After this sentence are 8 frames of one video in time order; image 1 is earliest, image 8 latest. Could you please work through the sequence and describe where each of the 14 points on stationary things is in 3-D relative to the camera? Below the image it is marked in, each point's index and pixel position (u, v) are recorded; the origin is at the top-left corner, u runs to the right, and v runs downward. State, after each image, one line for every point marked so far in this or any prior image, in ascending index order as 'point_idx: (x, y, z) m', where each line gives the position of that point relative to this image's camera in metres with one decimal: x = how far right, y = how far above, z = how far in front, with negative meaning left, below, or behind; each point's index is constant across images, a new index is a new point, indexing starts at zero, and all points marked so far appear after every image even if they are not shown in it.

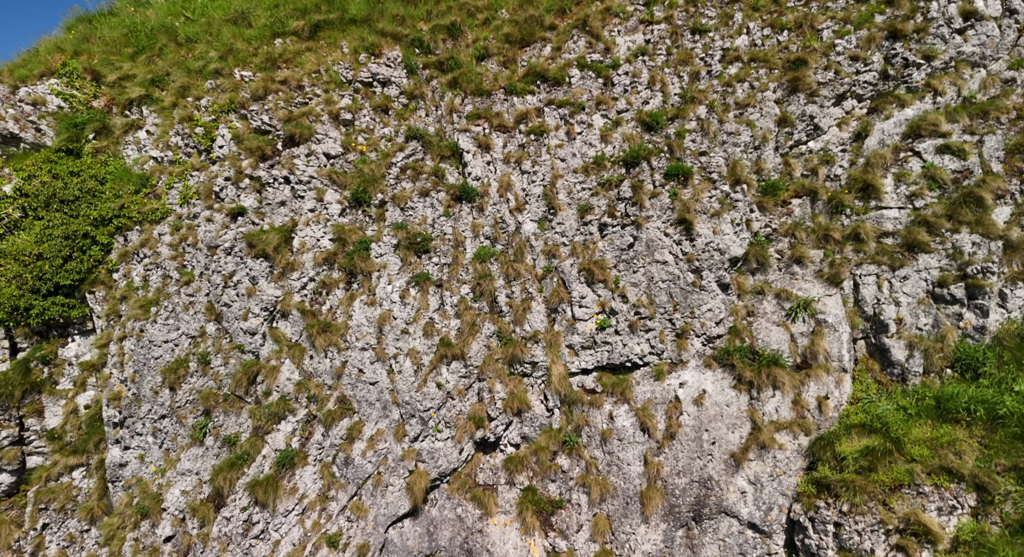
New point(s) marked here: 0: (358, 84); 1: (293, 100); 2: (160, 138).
0: (-3.9, +5.0, +13.8) m
1: (-5.5, +4.5, +13.6) m
2: (-9.2, +3.7, +14.2) m
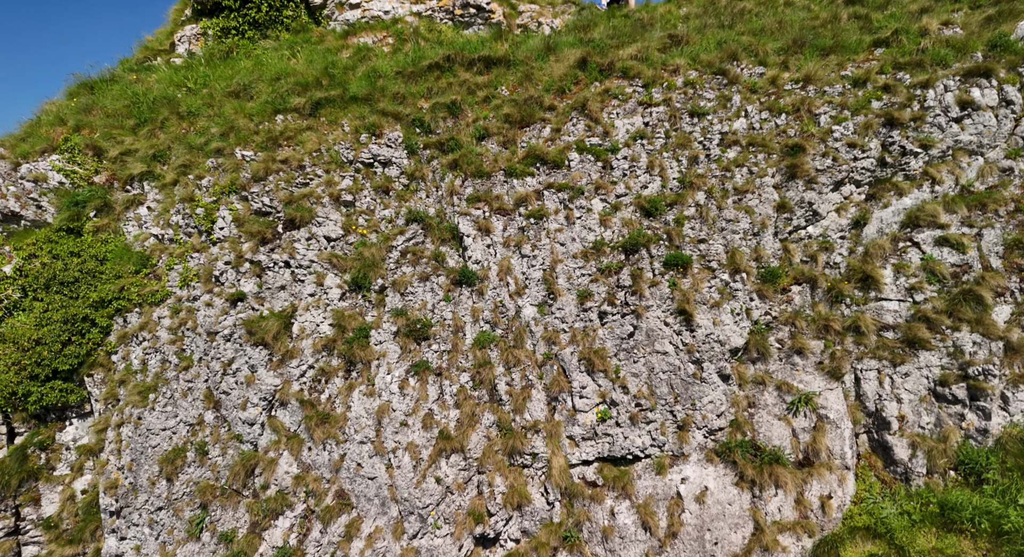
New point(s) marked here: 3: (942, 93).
0: (-3.9, +2.9, +13.9) m
1: (-5.5, +2.5, +13.7) m
2: (-9.2, +1.7, +14.2) m
3: (+9.9, +4.3, +12.4) m
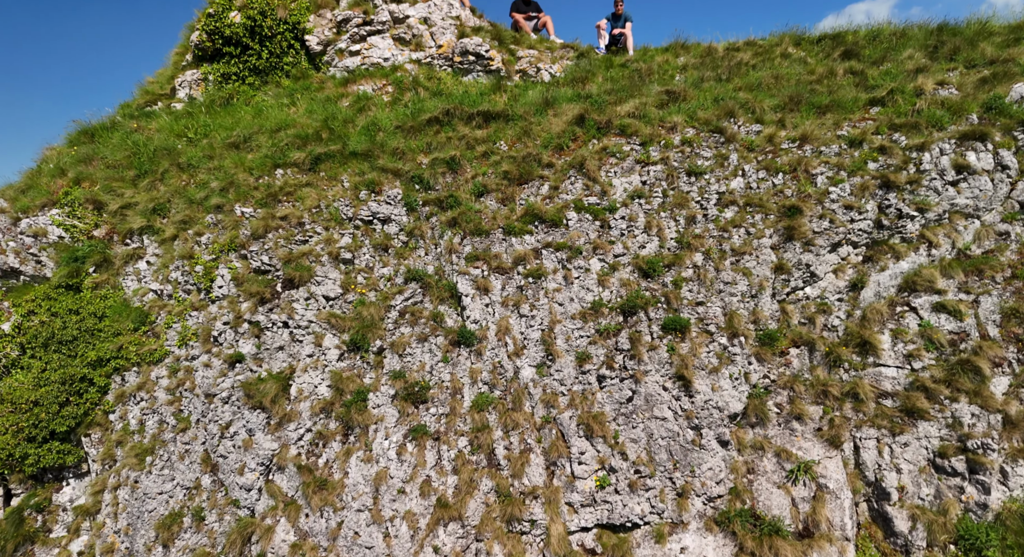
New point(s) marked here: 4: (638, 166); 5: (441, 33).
0: (-4.0, +1.5, +13.9) m
1: (-5.6, +1.0, +13.7) m
2: (-9.3, +0.2, +14.2) m
3: (+9.9, +2.8, +12.5) m
4: (+3.2, +2.9, +13.7) m
5: (-2.5, +8.4, +18.7) m
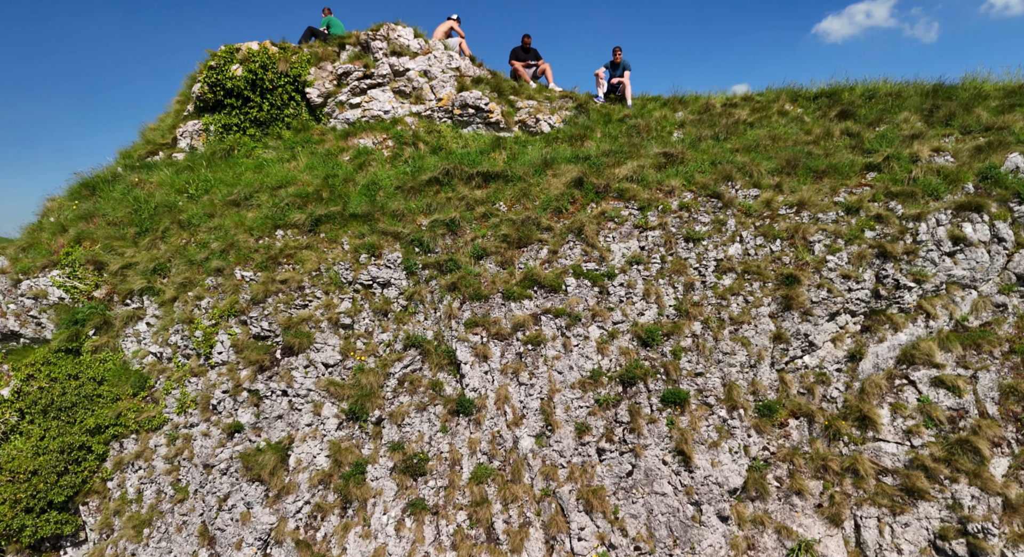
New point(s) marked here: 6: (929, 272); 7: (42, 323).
0: (-4.0, -0.2, +14.0) m
1: (-5.6, -0.6, +13.8) m
2: (-9.3, -1.4, +14.3) m
3: (+9.9, +1.2, +12.6) m
4: (+3.2, +1.2, +13.7) m
5: (-2.5, +6.7, +18.9) m
6: (+9.6, +0.2, +12.4) m
7: (-12.7, -1.2, +14.5) m
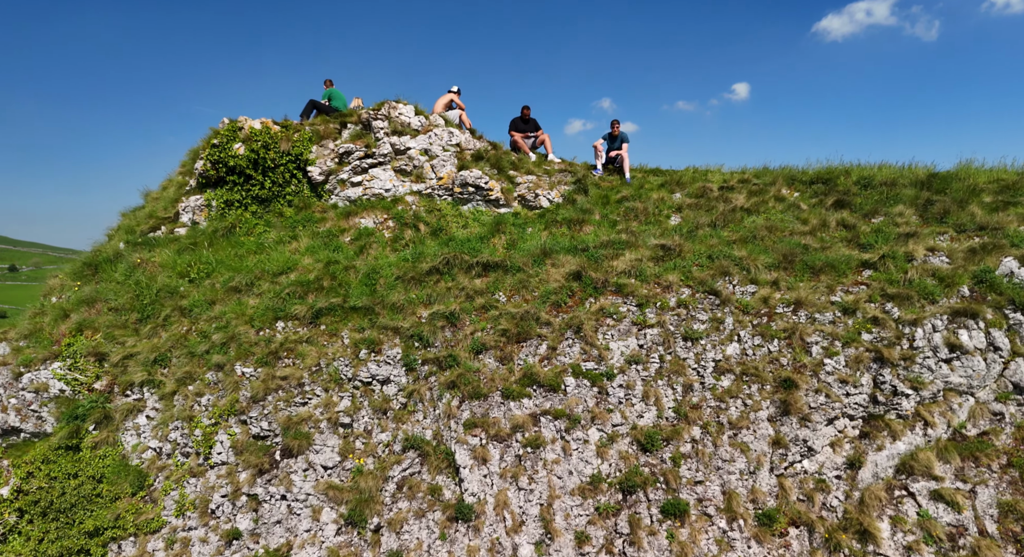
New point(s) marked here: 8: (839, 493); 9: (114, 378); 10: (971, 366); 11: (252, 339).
0: (-4.0, -2.7, +14.0) m
1: (-5.6, -3.1, +13.8) m
2: (-9.3, -4.0, +14.3) m
3: (+9.8, -1.2, +12.7) m
4: (+3.1, -1.3, +13.8) m
5: (-2.5, +4.0, +19.1) m
6: (+9.6, -2.3, +12.5) m
7: (-12.7, -3.7, +14.6) m
8: (+7.4, -4.9, +12.2) m
9: (-11.2, -2.8, +15.1) m
10: (+10.5, -2.0, +12.4) m
11: (-7.1, -1.6, +14.8) m
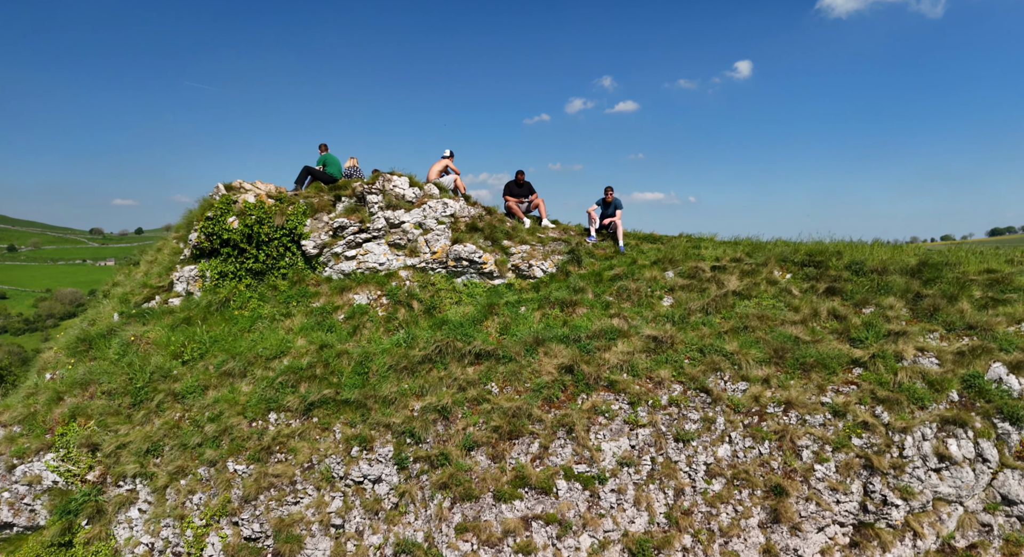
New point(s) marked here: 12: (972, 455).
0: (-4.2, -5.2, +14.0) m
1: (-5.8, -5.7, +13.8) m
2: (-9.5, -6.5, +14.3) m
3: (+9.6, -3.8, +12.7) m
4: (+2.9, -3.8, +13.9) m
5: (-2.7, +1.4, +19.2) m
6: (+9.4, -4.9, +12.5) m
7: (-12.9, -6.3, +14.6) m
8: (+7.1, -7.4, +12.2) m
9: (-11.4, -5.3, +15.1) m
10: (+10.3, -4.6, +12.4) m
11: (-7.3, -4.2, +14.8) m
12: (+10.6, -4.1, +12.5) m
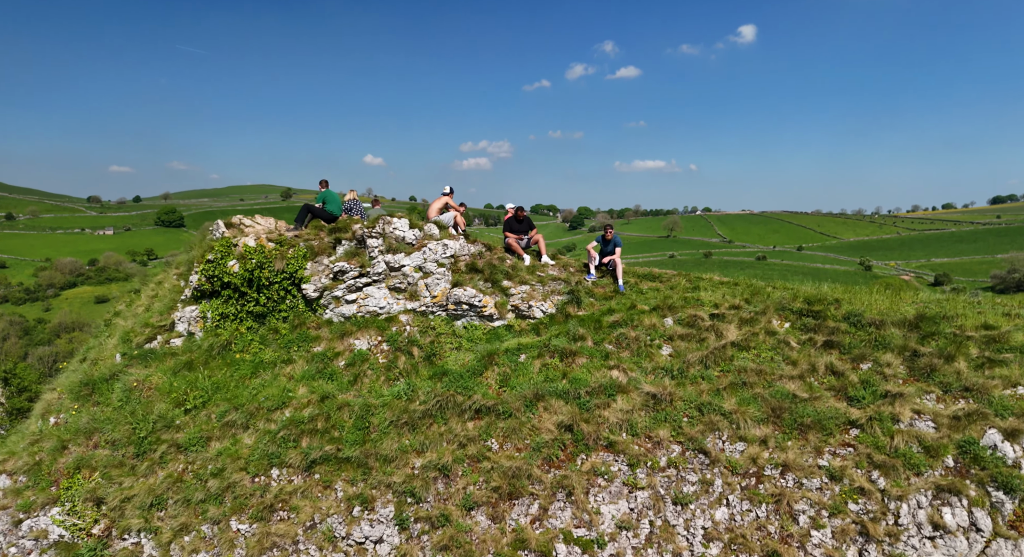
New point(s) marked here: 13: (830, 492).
0: (-4.2, -6.9, +14.2) m
1: (-5.8, -7.3, +14.0) m
2: (-9.5, -8.2, +14.5) m
3: (+9.6, -5.4, +12.9) m
4: (+2.9, -5.5, +14.0) m
5: (-2.7, -0.1, +19.3) m
6: (+9.3, -6.5, +12.7) m
7: (-12.9, -7.9, +14.8) m
8: (+7.1, -9.1, +12.4) m
9: (-11.4, -7.0, +15.3) m
10: (+10.3, -6.2, +12.6) m
11: (-7.4, -5.8, +15.0) m
12: (+10.6, -5.7, +12.6) m
13: (+7.9, -5.3, +13.5) m
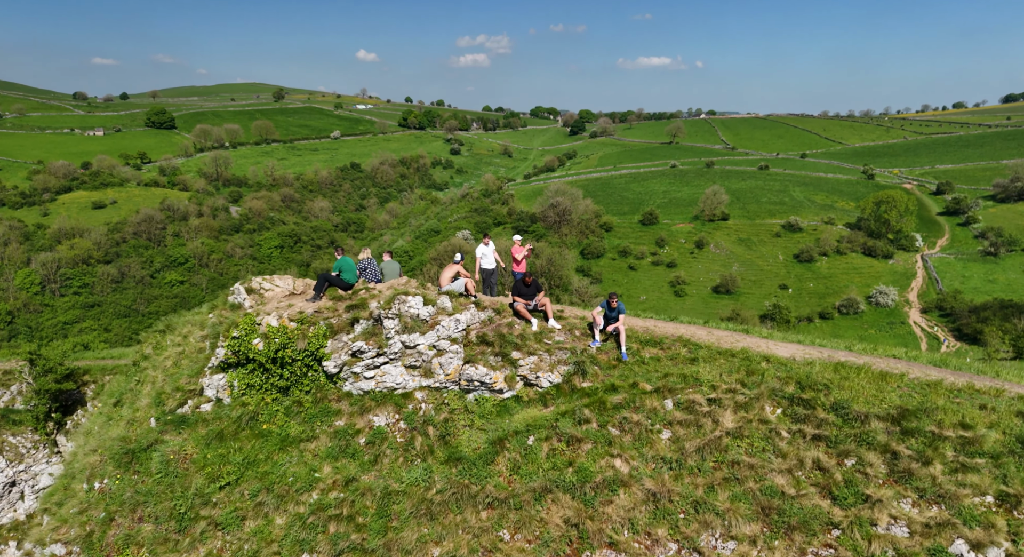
0: (-3.9, -10.1, +15.8) m
1: (-5.5, -10.6, +15.7) m
2: (-9.2, -11.4, +16.2) m
3: (+9.9, -8.8, +14.3) m
4: (+3.2, -8.8, +15.5) m
5: (-2.4, -3.0, +20.4) m
6: (+9.6, -9.9, +14.2) m
7: (-12.6, -11.1, +16.5) m
8: (+7.4, -12.5, +14.1) m
9: (-11.1, -10.1, +17.0) m
10: (+10.6, -9.6, +14.1) m
11: (-7.0, -9.0, +16.6) m
12: (+10.9, -9.1, +14.1) m
13: (+8.2, -8.6, +14.9) m
